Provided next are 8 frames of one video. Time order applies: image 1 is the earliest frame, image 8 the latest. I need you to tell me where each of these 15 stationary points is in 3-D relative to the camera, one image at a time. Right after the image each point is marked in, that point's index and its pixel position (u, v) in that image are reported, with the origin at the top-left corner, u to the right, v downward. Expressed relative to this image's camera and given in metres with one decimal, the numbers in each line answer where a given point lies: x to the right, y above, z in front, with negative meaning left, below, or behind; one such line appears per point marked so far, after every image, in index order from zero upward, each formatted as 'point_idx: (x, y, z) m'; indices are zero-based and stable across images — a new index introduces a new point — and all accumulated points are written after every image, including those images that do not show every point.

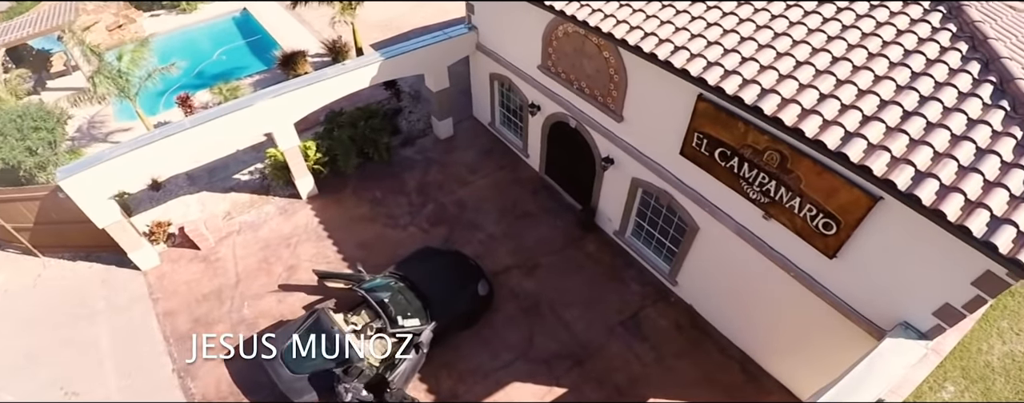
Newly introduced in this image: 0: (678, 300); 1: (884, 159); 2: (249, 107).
0: (+4.0, -2.4, +12.7) m
1: (+5.1, +0.5, +7.1) m
2: (-6.1, +2.3, +12.7) m
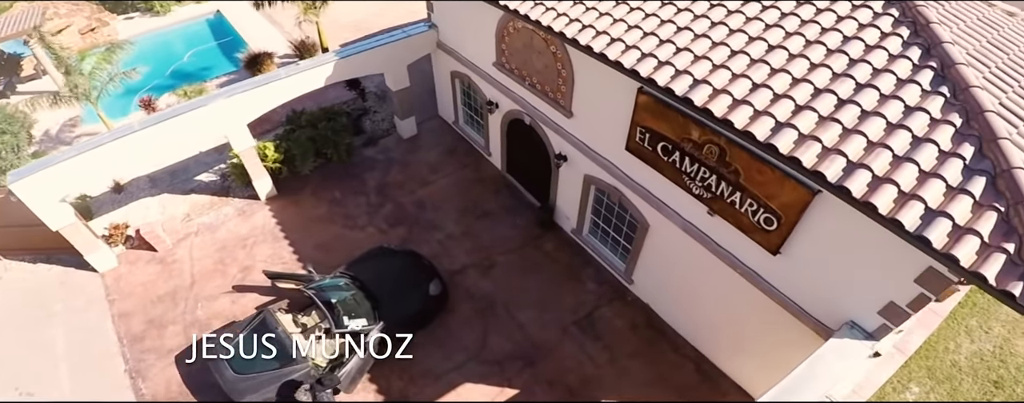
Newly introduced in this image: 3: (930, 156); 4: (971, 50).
0: (+2.9, -2.3, +12.4) m
1: (+3.9, +0.6, +6.8) m
2: (-7.2, +2.3, +12.6) m
3: (+5.2, +0.5, +6.3) m
4: (+7.3, +2.4, +8.2) m
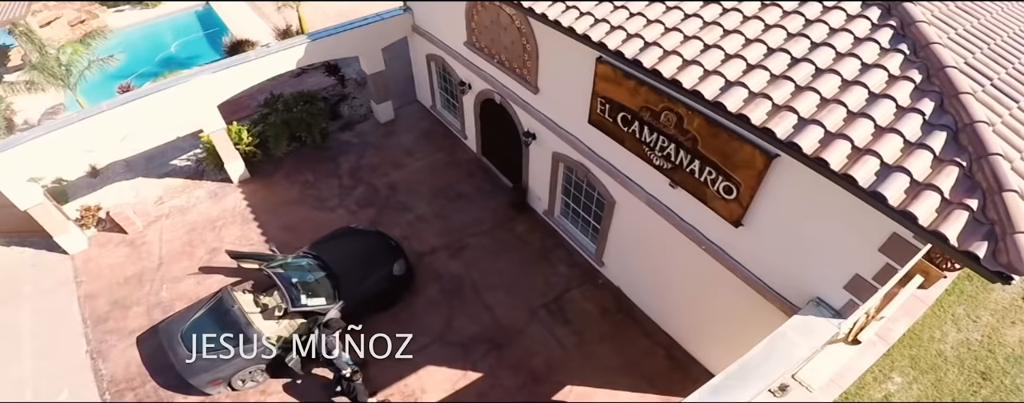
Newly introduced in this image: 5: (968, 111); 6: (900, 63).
0: (+2.2, -1.9, +12.0) m
1: (+3.1, +1.2, +6.5) m
2: (-7.9, +2.8, +12.5) m
3: (+4.3, +1.1, +6.0) m
4: (+6.5, +2.9, +7.8) m
5: (+5.1, +1.1, +5.8) m
6: (+4.8, +1.8, +6.4) m
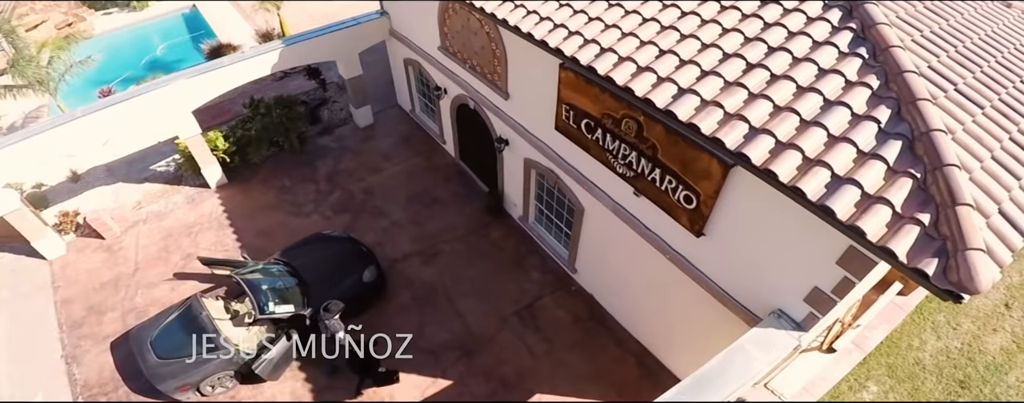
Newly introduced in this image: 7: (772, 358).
0: (+1.5, -2.0, +12.0) m
1: (+2.4, +1.0, +6.4) m
2: (-8.6, +2.7, +12.5) m
3: (+3.7, +0.9, +5.9) m
4: (+5.8, +2.8, +7.7) m
5: (+4.4, +0.9, +5.6) m
6: (+4.1, +1.6, +6.3) m
7: (+3.6, -2.2, +7.1) m
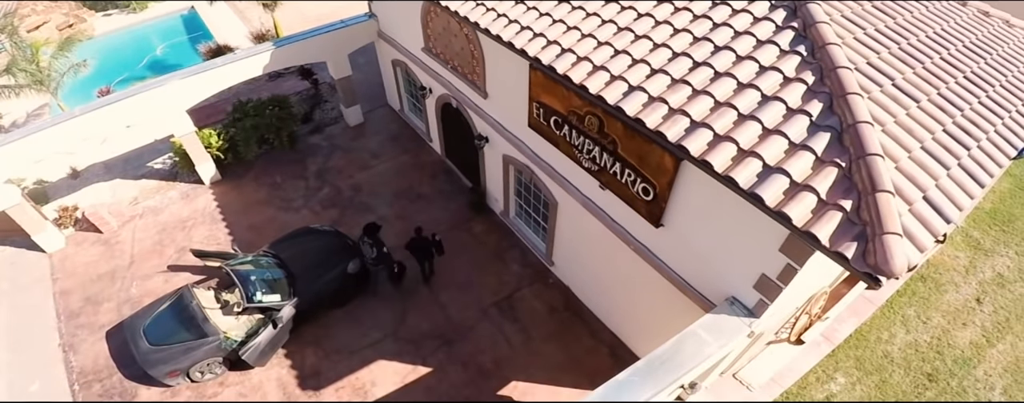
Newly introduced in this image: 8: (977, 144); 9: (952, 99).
0: (+1.1, -1.9, +12.3) m
1: (+1.9, +1.2, +6.8) m
2: (-9.0, +2.8, +13.0) m
3: (+3.1, +1.0, +6.2) m
4: (+5.3, +2.9, +8.0) m
5: (+3.9, +1.0, +6.0) m
6: (+3.6, +1.7, +6.7) m
7: (+3.1, -2.0, +7.5) m
8: (+5.8, +0.7, +6.5) m
9: (+5.9, +1.4, +6.9) m
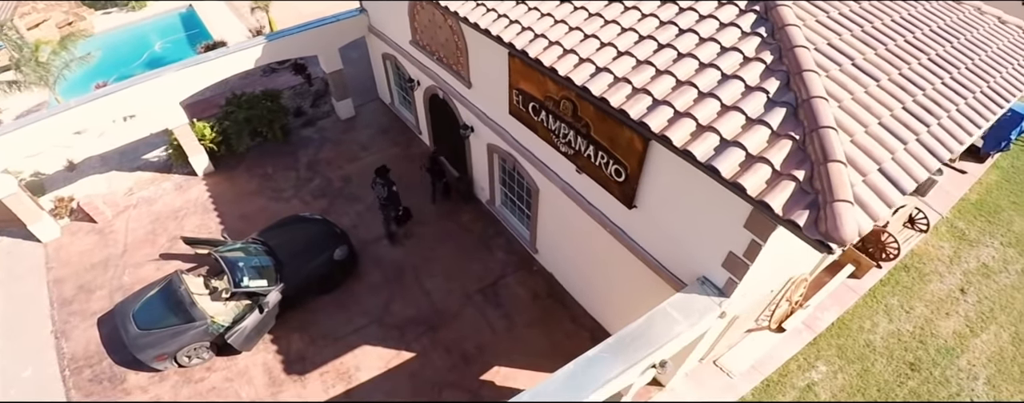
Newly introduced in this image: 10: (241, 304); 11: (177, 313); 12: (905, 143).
0: (+0.7, -1.7, +12.5) m
1: (+1.5, +1.5, +6.9) m
2: (-9.4, +3.1, +13.2) m
3: (+2.7, +1.3, +6.4) m
4: (+4.9, +3.2, +8.2) m
5: (+3.5, +1.3, +6.1) m
6: (+3.2, +2.0, +6.8) m
7: (+2.7, -1.7, +7.6) m
8: (+5.4, +1.0, +6.6) m
9: (+5.5, +1.7, +7.0) m
10: (-5.9, -2.2, +11.3) m
11: (-7.2, -2.4, +11.0) m
12: (+4.7, +0.7, +6.1) m
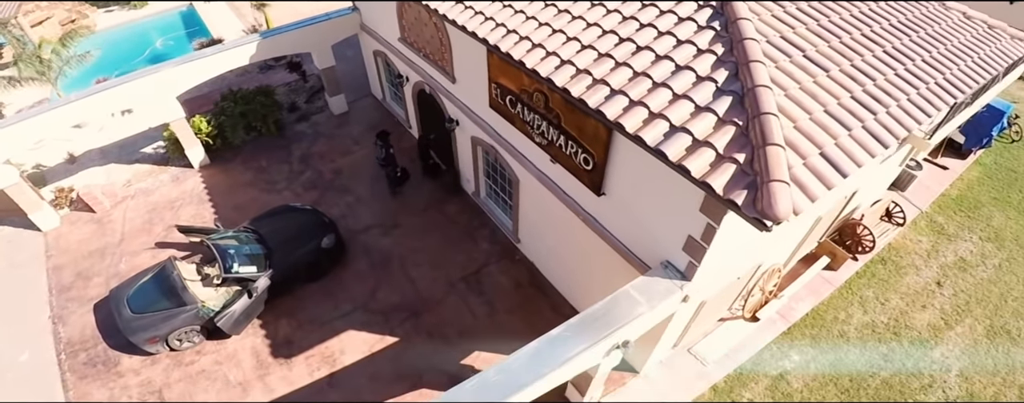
0: (+0.3, -1.5, +12.8) m
1: (+1.1, +1.7, +7.3) m
2: (-9.7, +3.3, +13.7) m
3: (+2.3, +1.6, +6.7) m
4: (+4.5, +3.3, +8.5) m
5: (+3.0, +1.5, +6.4) m
6: (+2.7, +2.2, +7.2) m
7: (+2.2, -1.5, +7.9) m
8: (+5.0, +1.2, +6.9) m
9: (+5.0, +1.8, +7.3) m
10: (-6.3, -2.0, +11.6) m
11: (-7.6, -2.1, +11.4) m
12: (+4.2, +0.9, +6.5) m
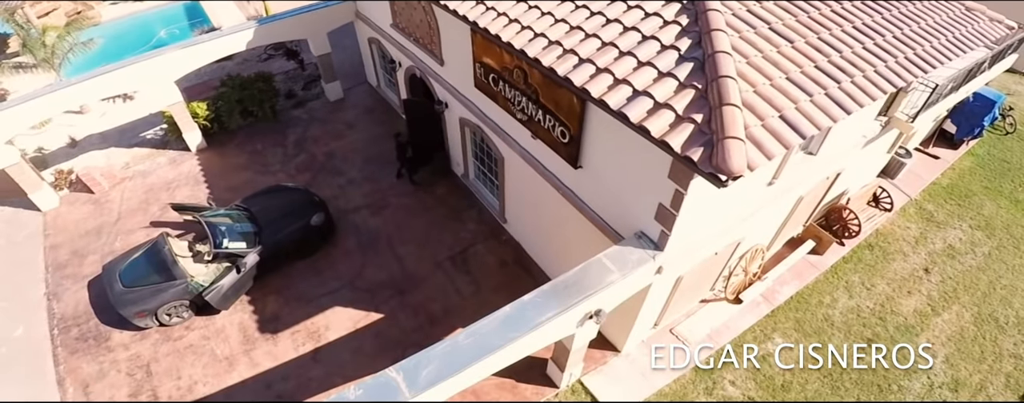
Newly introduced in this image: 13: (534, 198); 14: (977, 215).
0: (-0.1, -1.0, +12.9) m
1: (+0.7, +2.2, +7.4) m
2: (-10.0, +3.9, +14.0) m
3: (+1.9, +2.0, +6.8) m
4: (+4.1, +3.8, +8.6) m
5: (+2.6, +2.0, +6.5) m
6: (+2.4, +2.7, +7.3) m
7: (+1.8, -1.1, +8.0) m
8: (+4.6, +1.7, +7.0) m
9: (+4.6, +2.3, +7.4) m
10: (-6.7, -1.5, +11.8) m
11: (-8.0, -1.6, +11.7) m
12: (+3.8, +1.3, +6.5) m
13: (+0.4, 0.0, +10.9) m
14: (+12.6, -0.4, +14.1) m
